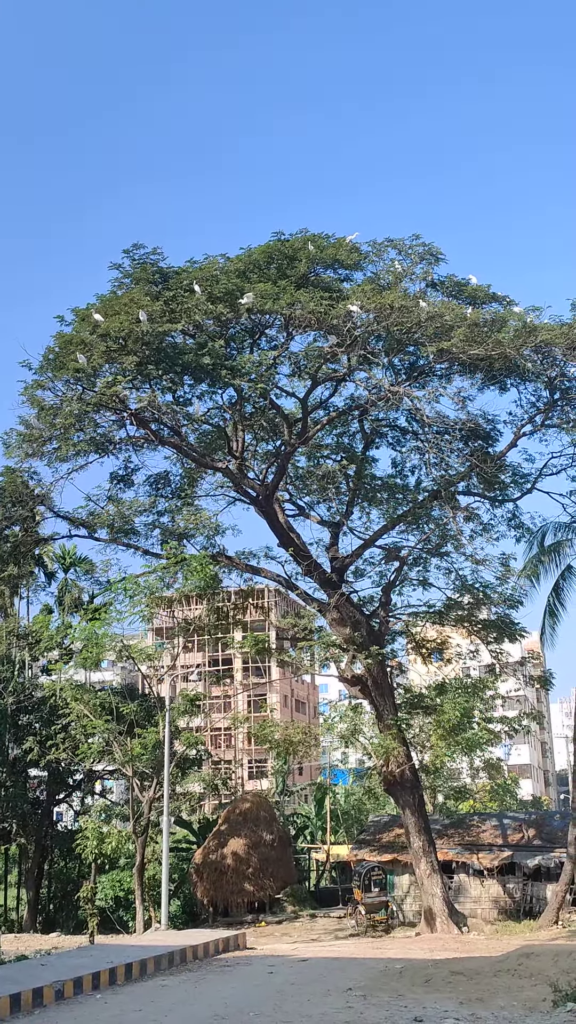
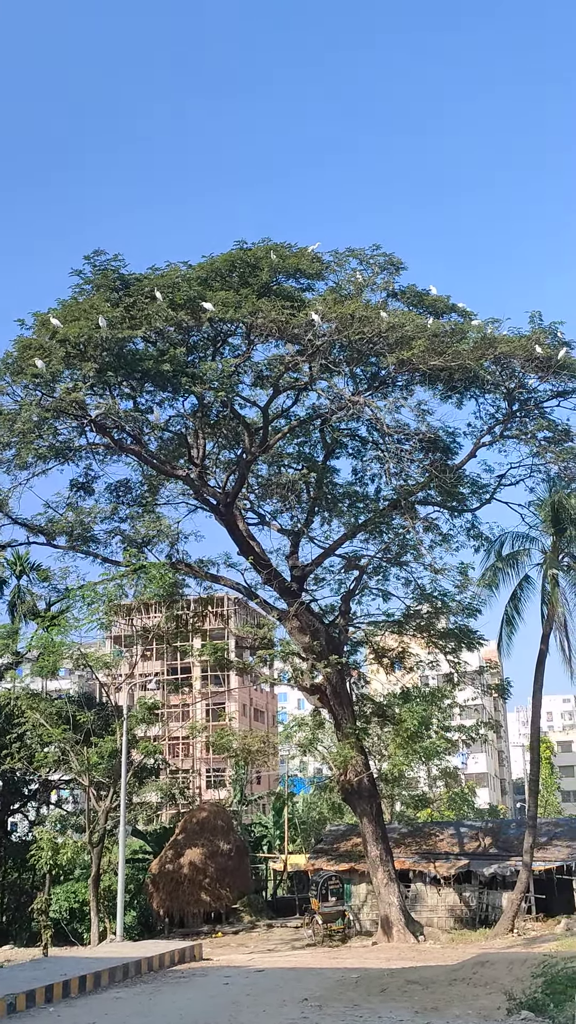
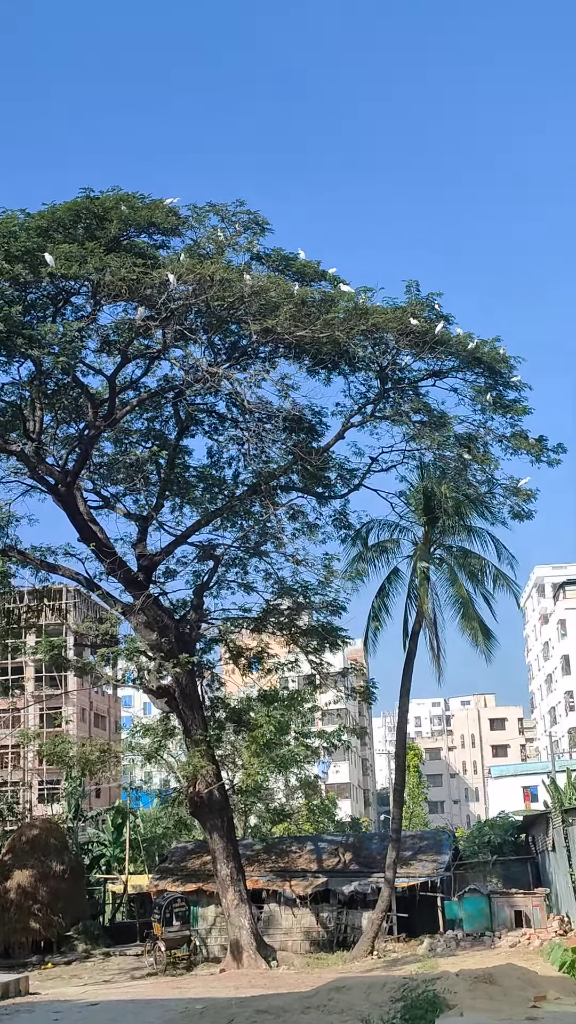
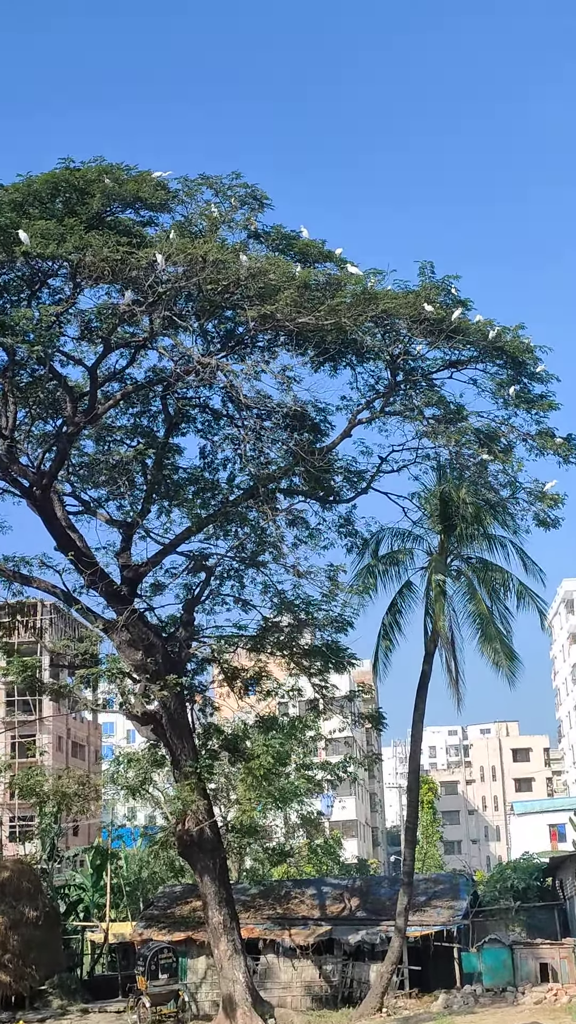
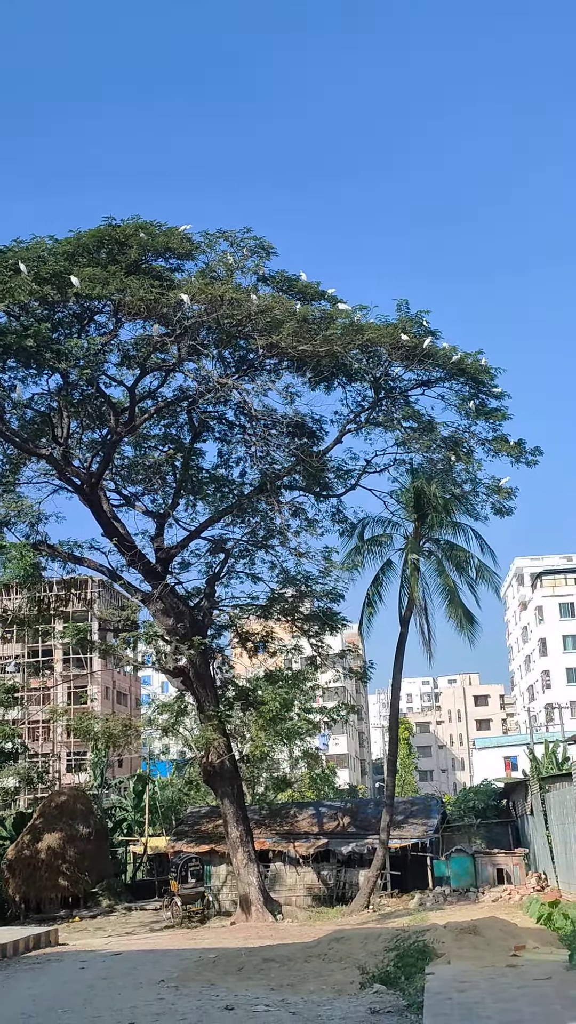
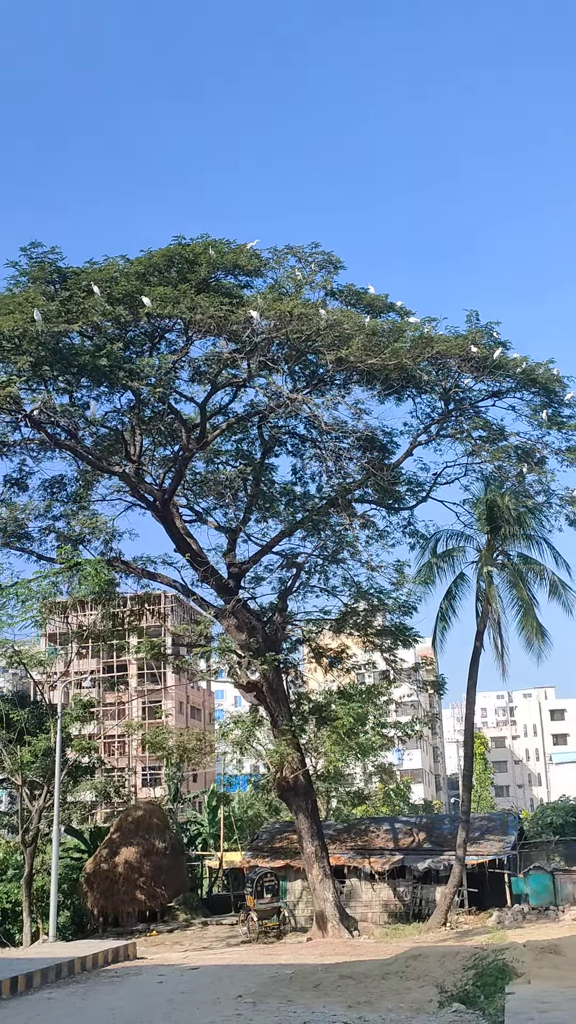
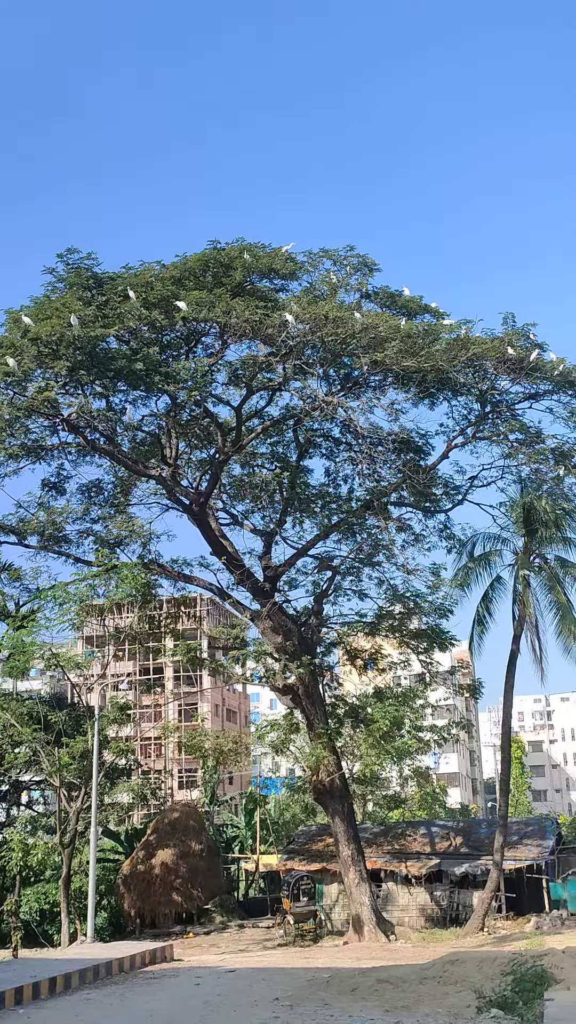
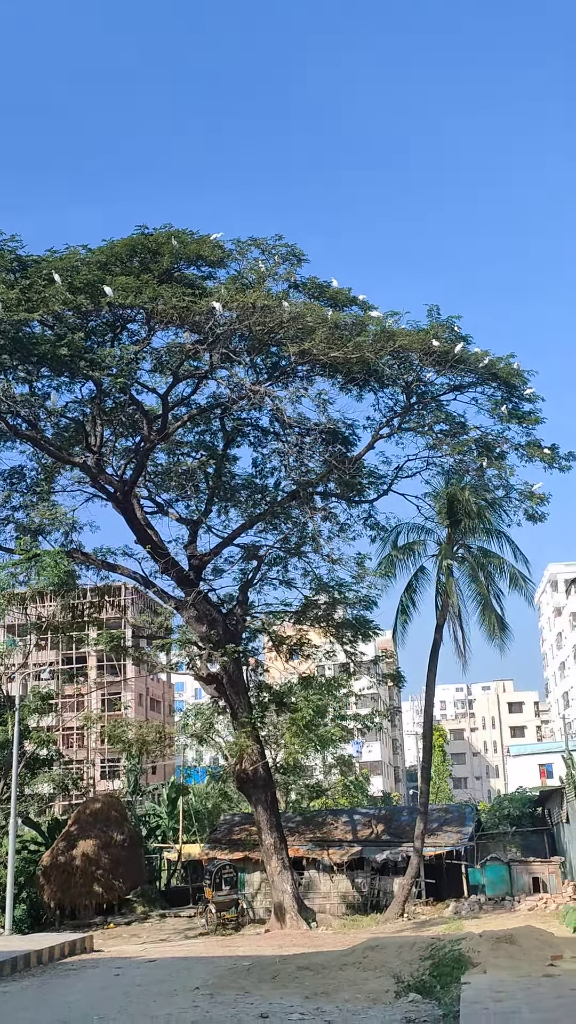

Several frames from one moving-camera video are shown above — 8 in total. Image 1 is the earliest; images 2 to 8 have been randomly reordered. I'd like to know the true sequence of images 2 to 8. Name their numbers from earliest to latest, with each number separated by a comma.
2, 7, 6, 8, 5, 3, 4
